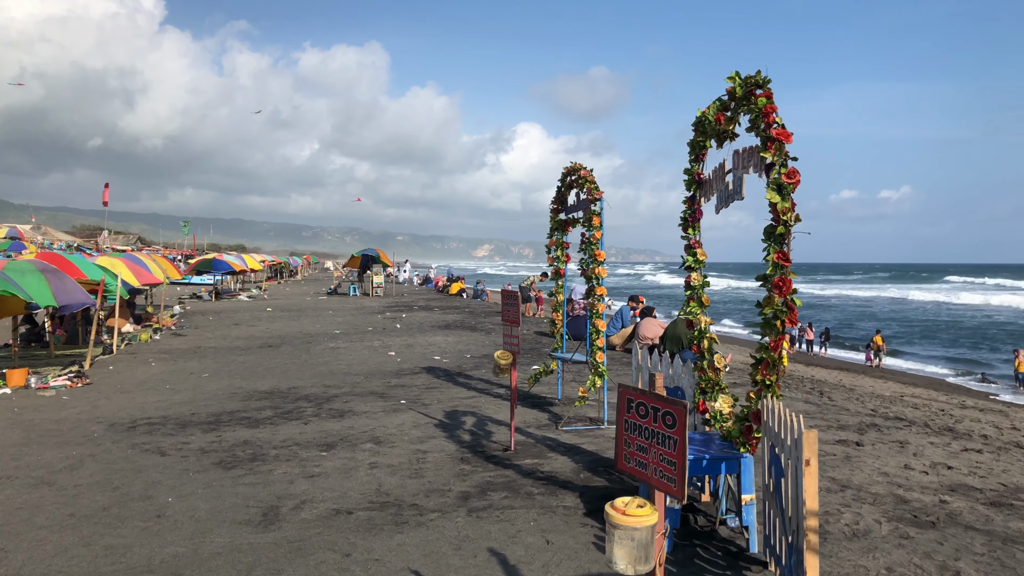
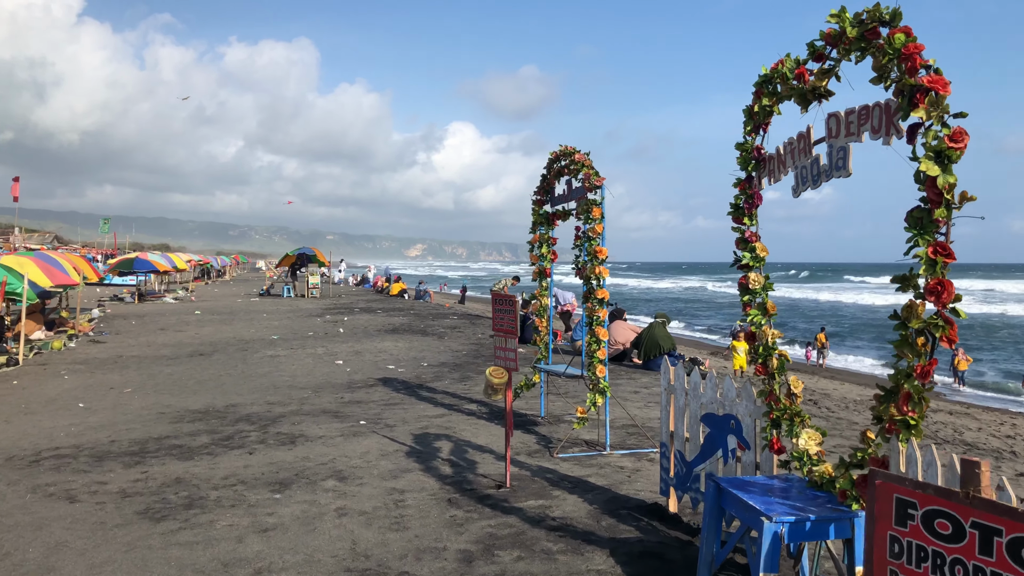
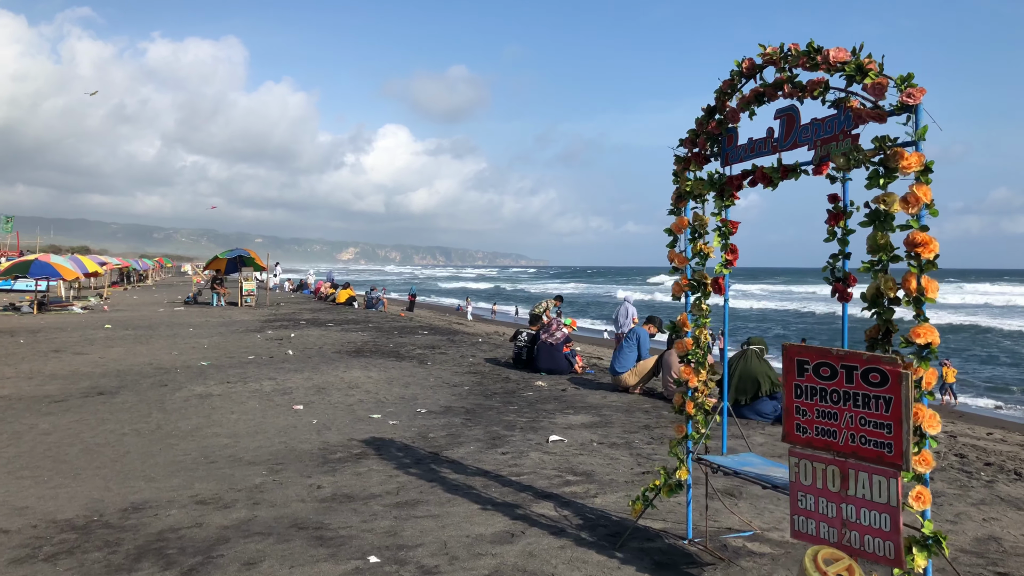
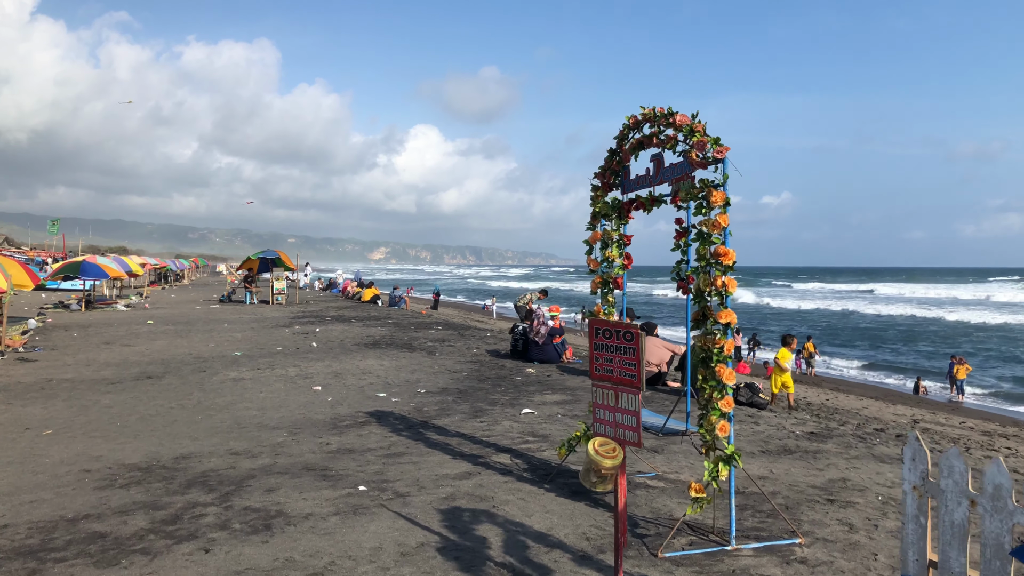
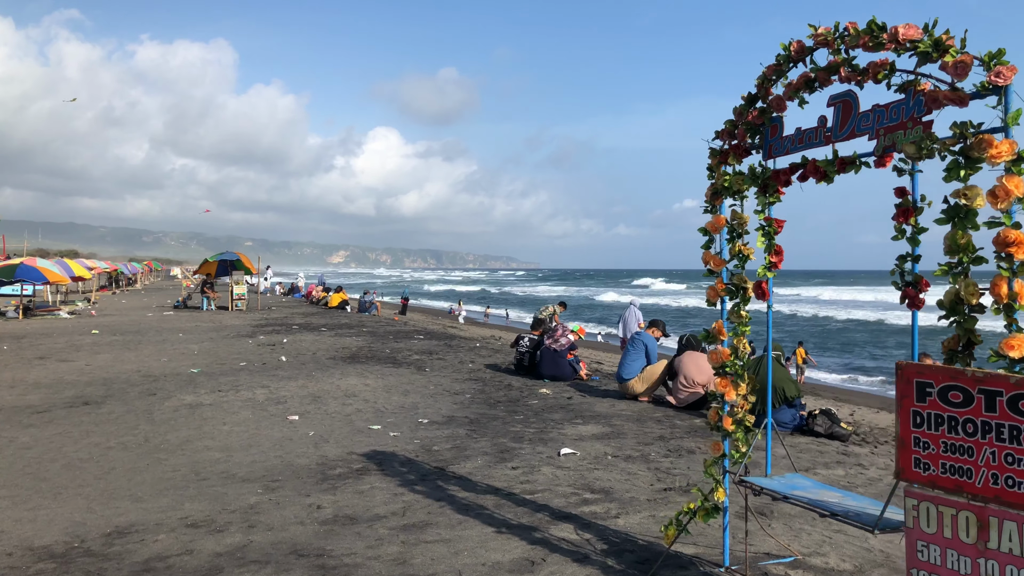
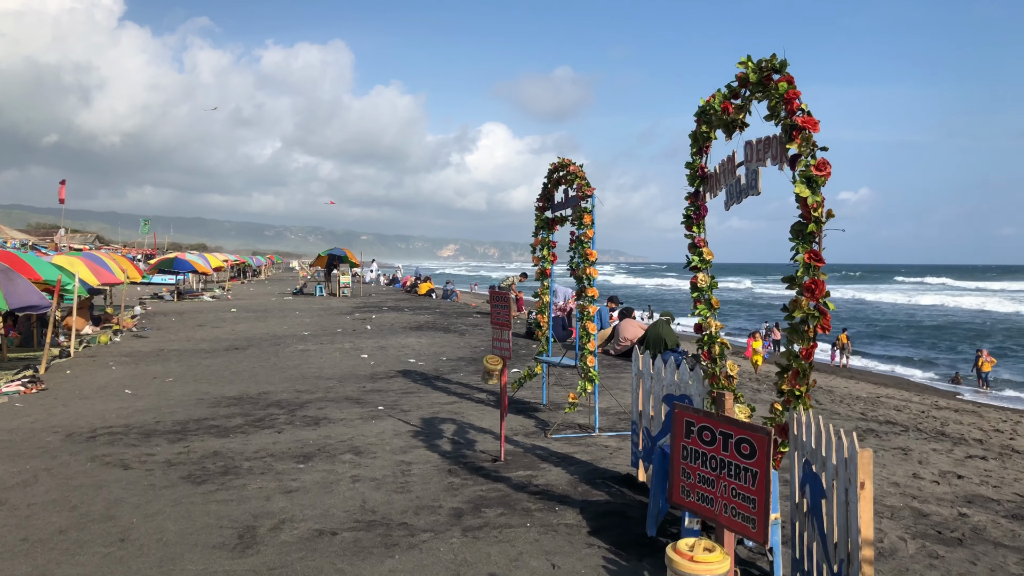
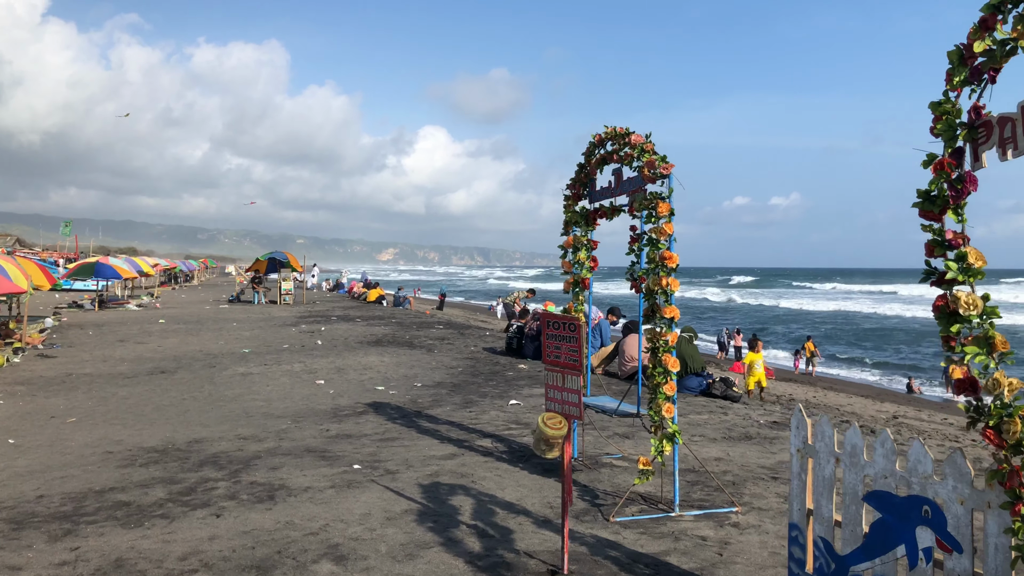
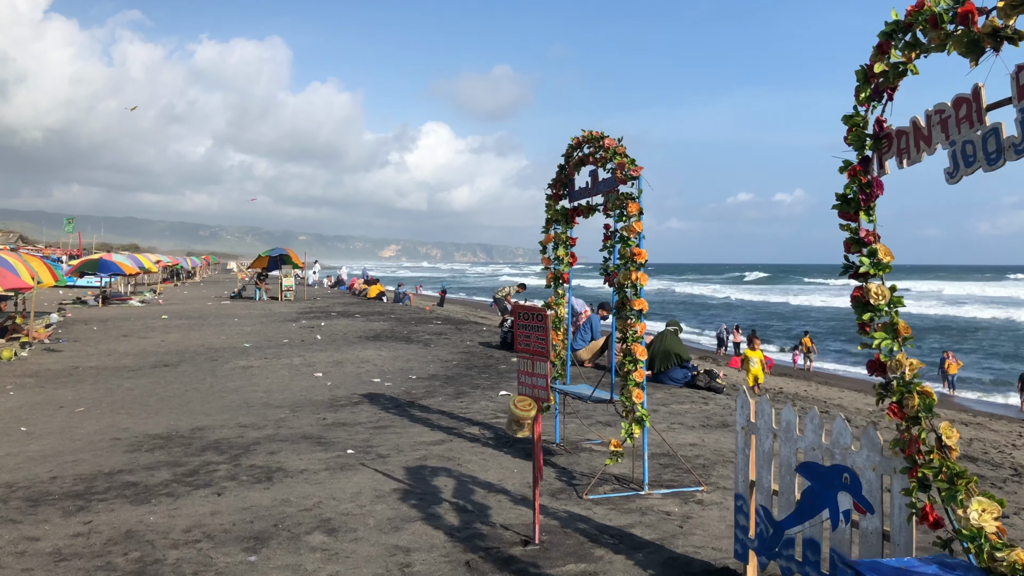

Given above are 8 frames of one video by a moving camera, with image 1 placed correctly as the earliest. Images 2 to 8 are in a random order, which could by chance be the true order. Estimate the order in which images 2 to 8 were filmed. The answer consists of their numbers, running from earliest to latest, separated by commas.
6, 2, 8, 7, 4, 3, 5
